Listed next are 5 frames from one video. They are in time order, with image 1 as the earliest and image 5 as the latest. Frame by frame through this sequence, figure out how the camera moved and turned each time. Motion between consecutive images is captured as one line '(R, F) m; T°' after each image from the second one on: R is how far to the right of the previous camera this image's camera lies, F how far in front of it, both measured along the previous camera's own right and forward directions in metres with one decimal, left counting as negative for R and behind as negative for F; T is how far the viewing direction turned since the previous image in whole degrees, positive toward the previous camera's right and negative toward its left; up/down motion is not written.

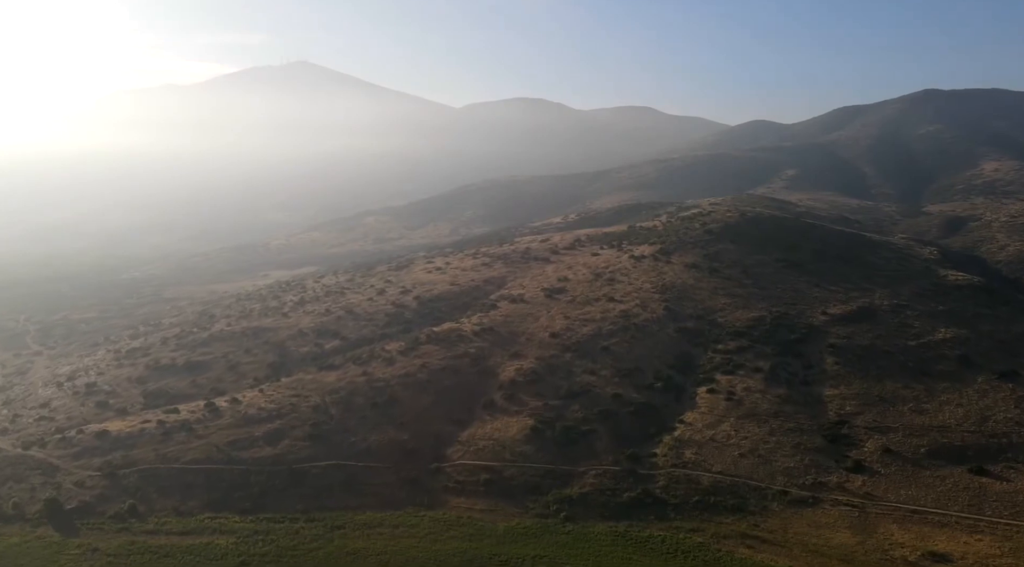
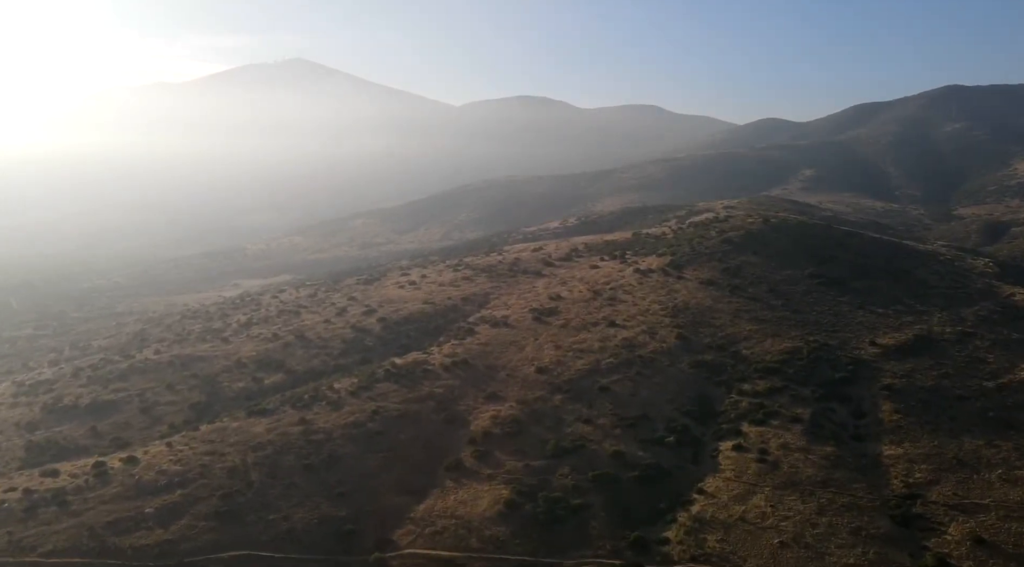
(+1.6, +11.1) m; 0°
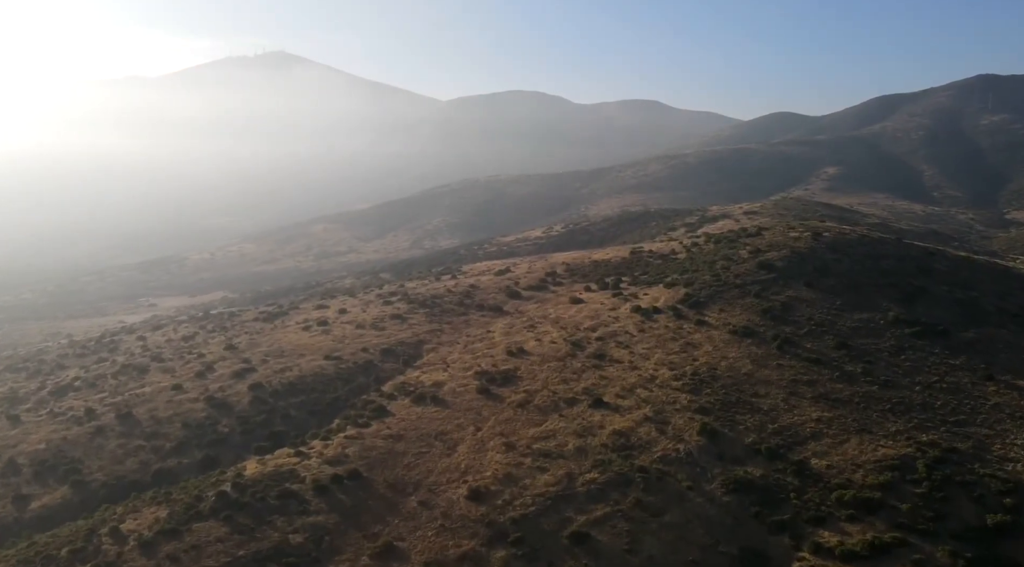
(+2.9, +19.8) m; 0°
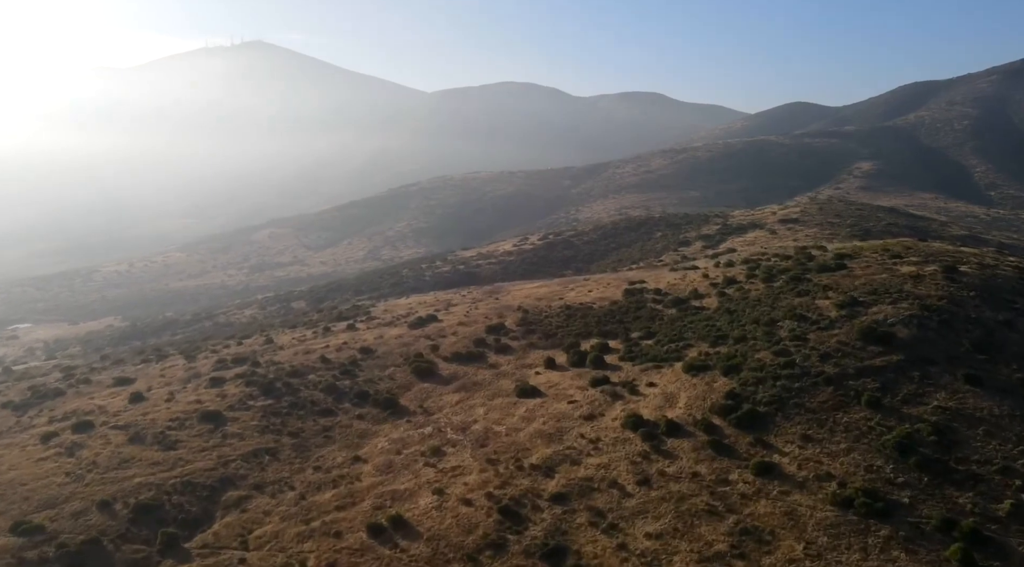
(+3.2, +21.5) m; 0°
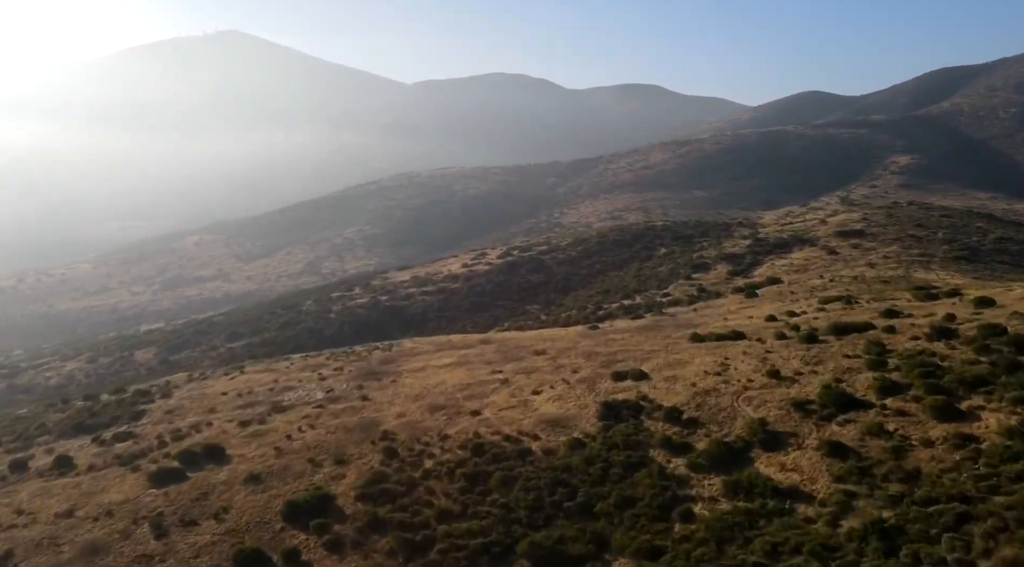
(+2.9, +19.3) m; 0°
